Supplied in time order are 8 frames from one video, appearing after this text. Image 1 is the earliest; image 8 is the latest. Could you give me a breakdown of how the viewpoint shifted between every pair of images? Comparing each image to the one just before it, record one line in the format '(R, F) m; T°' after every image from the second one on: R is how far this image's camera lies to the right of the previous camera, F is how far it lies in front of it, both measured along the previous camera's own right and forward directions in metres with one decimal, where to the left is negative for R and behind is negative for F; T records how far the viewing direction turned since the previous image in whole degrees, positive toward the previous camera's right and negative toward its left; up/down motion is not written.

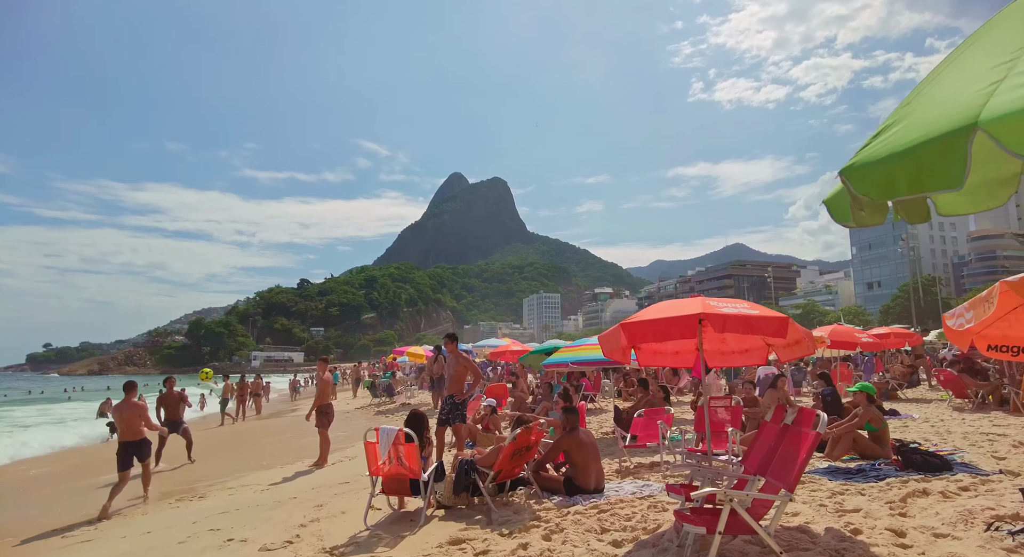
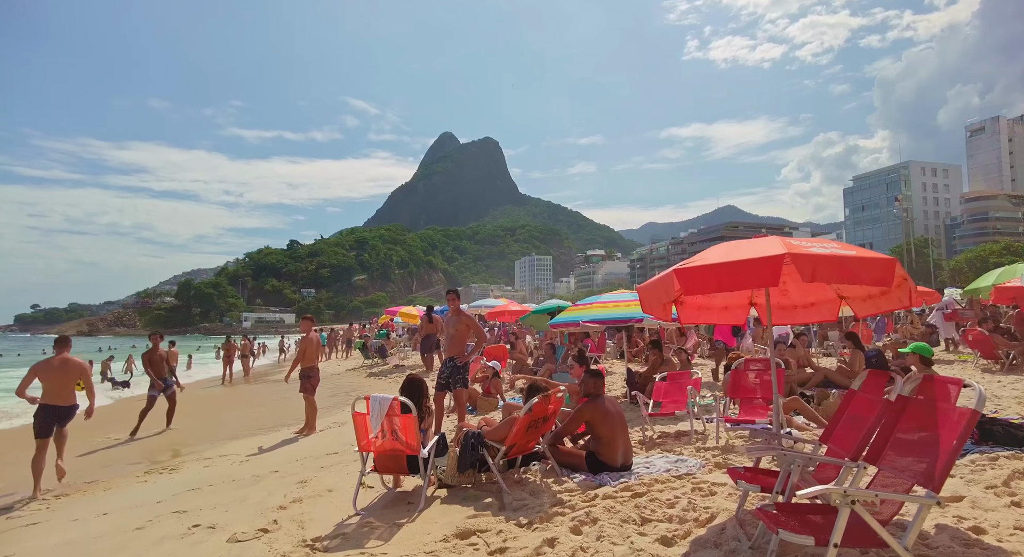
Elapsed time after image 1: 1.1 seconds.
(-0.2, +0.9) m; +1°
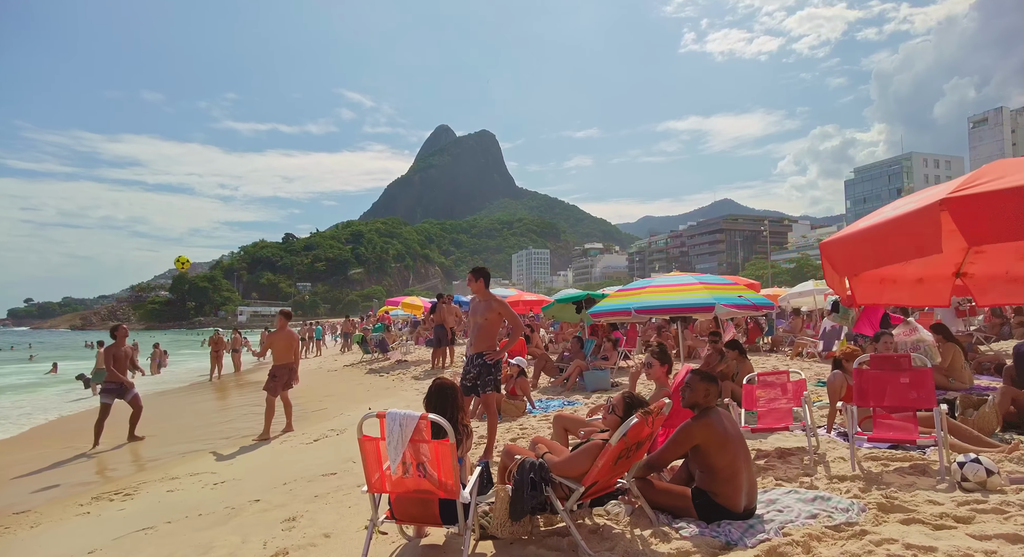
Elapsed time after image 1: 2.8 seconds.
(-0.5, +1.4) m; 0°
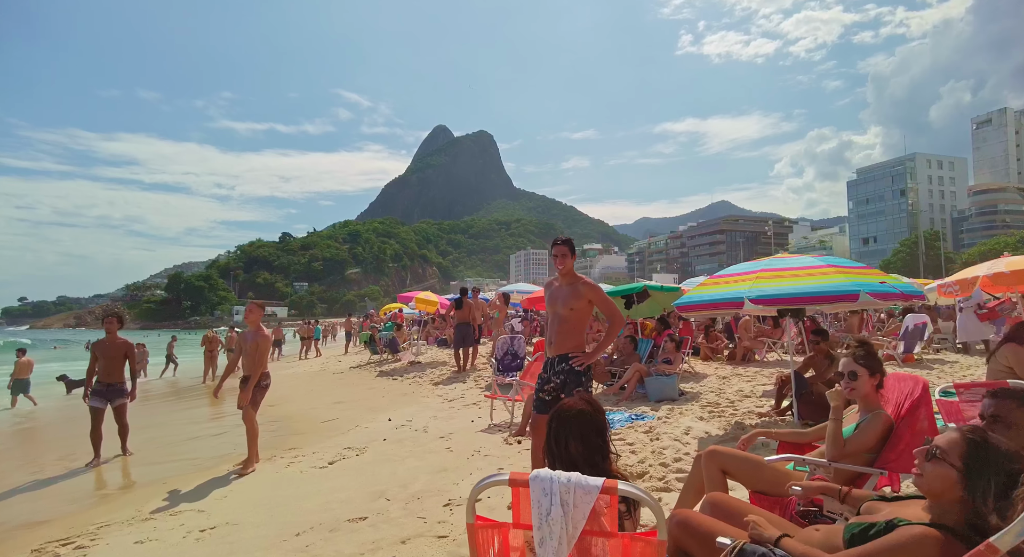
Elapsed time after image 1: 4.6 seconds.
(-0.7, +1.4) m; 0°
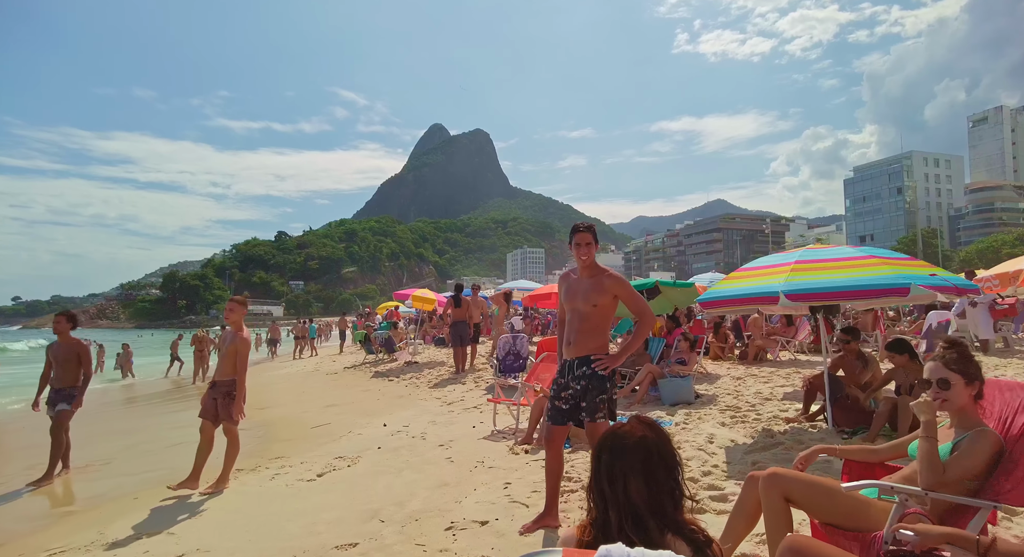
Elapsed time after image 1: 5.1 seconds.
(-0.1, +0.5) m; 0°
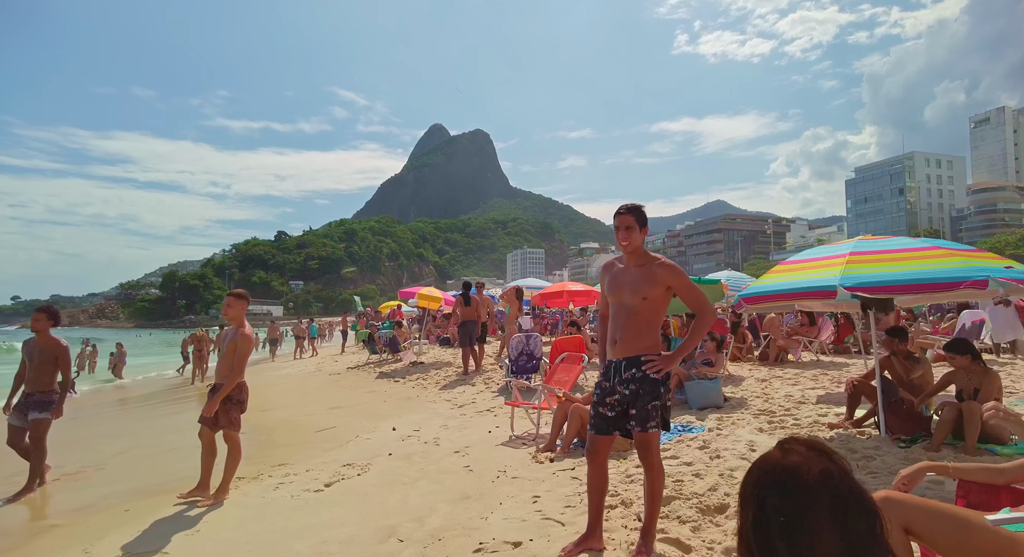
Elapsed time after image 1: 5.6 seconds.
(-0.2, +0.4) m; 0°
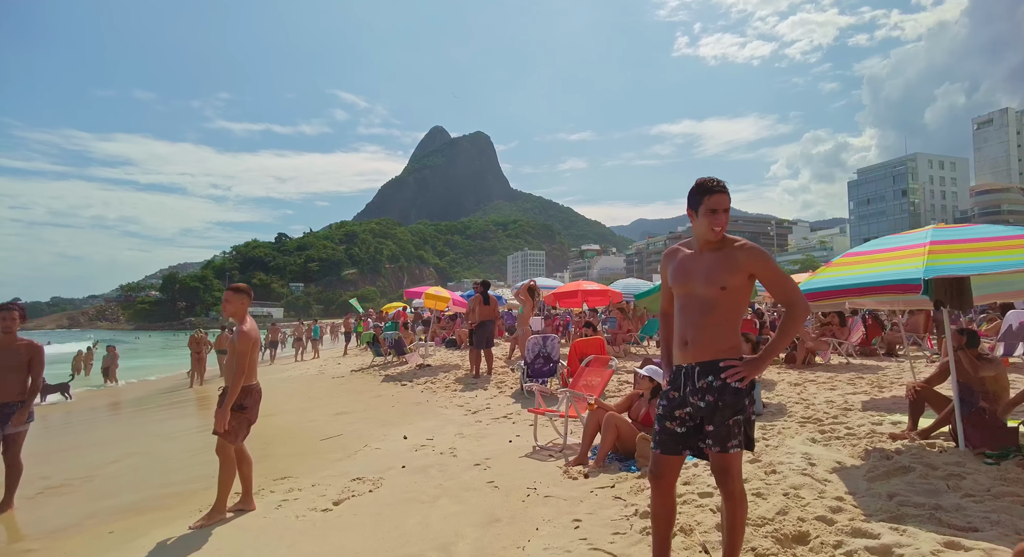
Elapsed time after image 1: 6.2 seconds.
(-0.2, +0.5) m; 0°
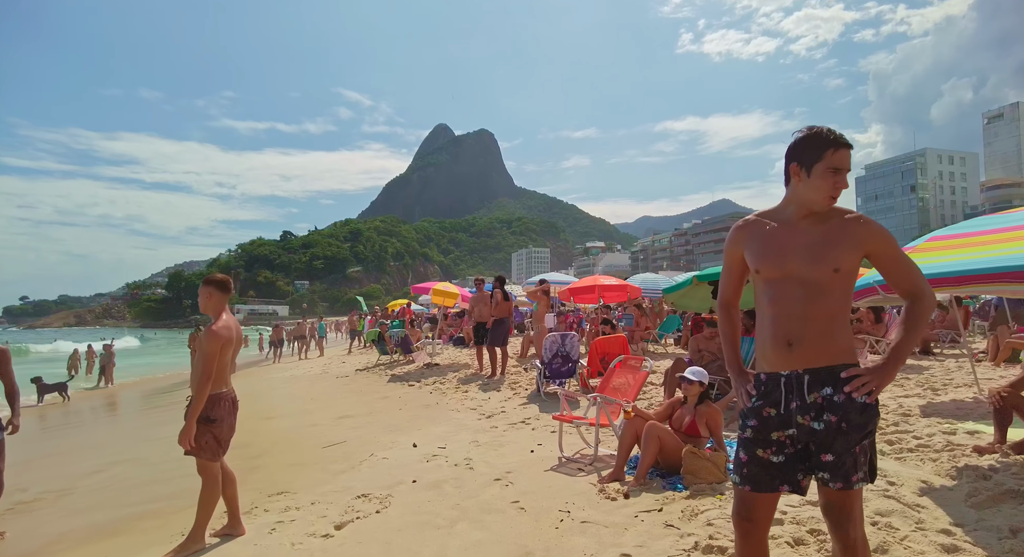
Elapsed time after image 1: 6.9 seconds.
(-0.2, +0.6) m; 0°
